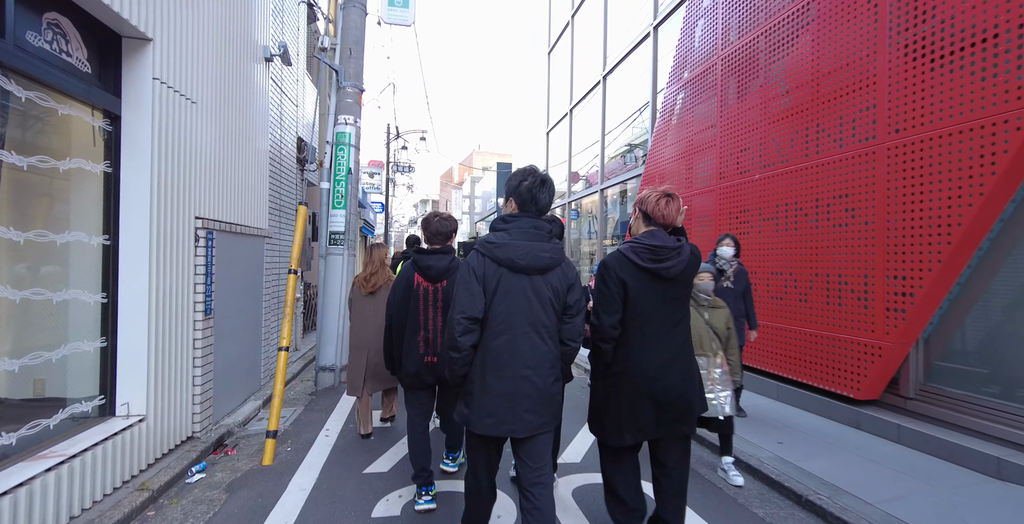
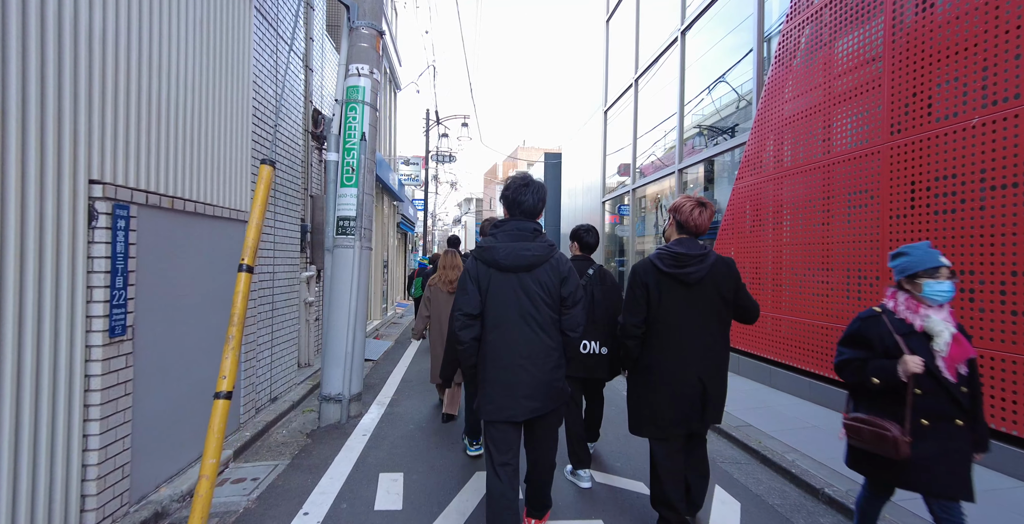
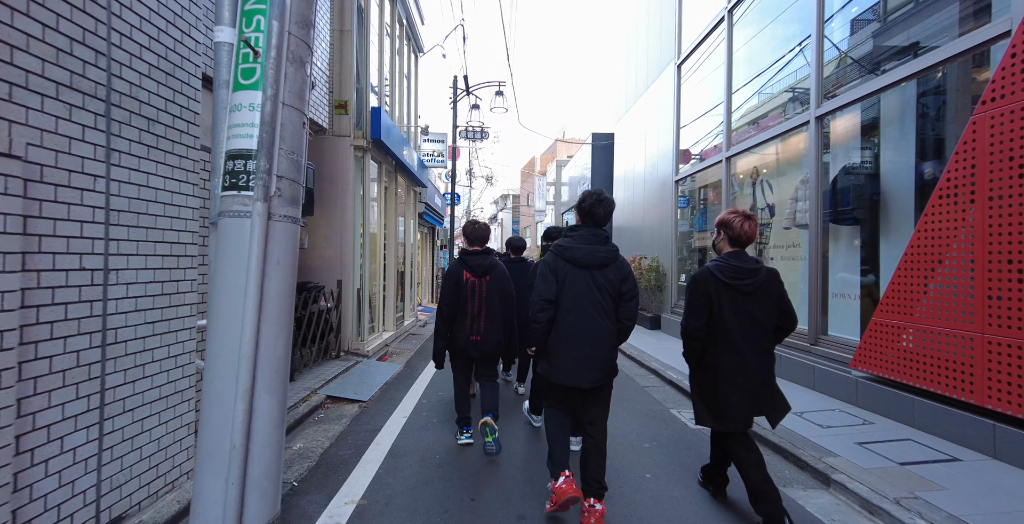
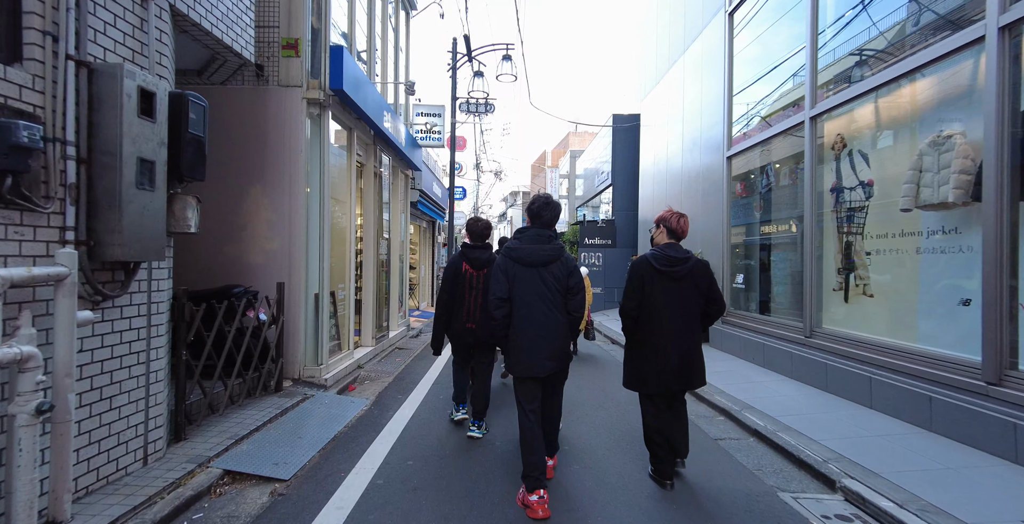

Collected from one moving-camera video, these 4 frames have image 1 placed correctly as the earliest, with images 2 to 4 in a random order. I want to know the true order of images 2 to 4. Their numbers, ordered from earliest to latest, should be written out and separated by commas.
2, 3, 4
